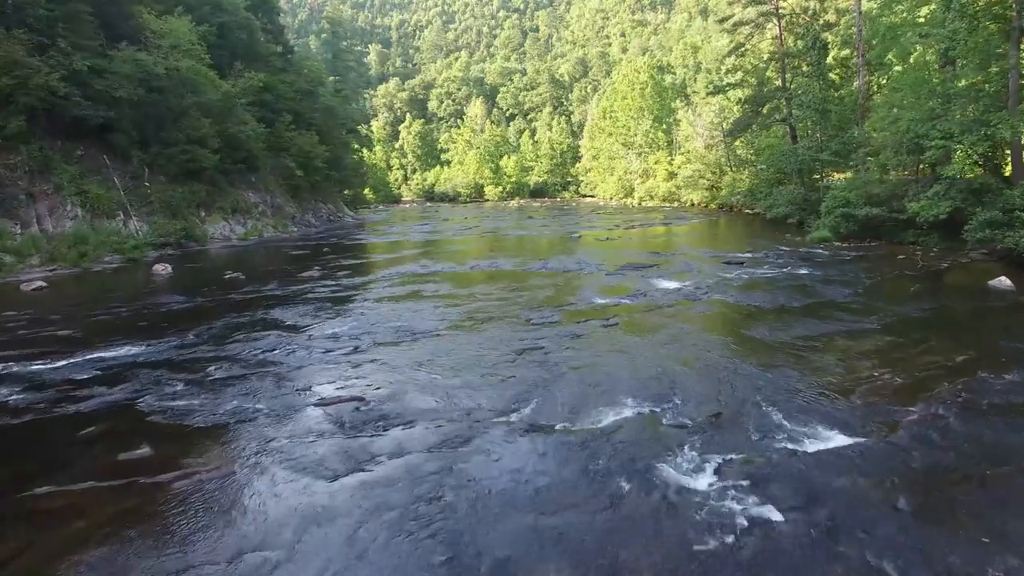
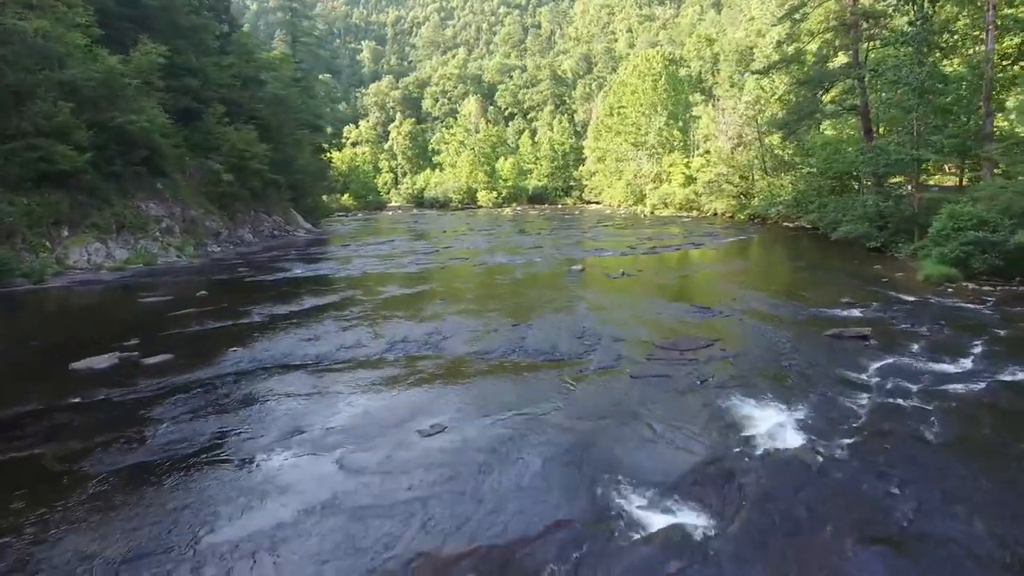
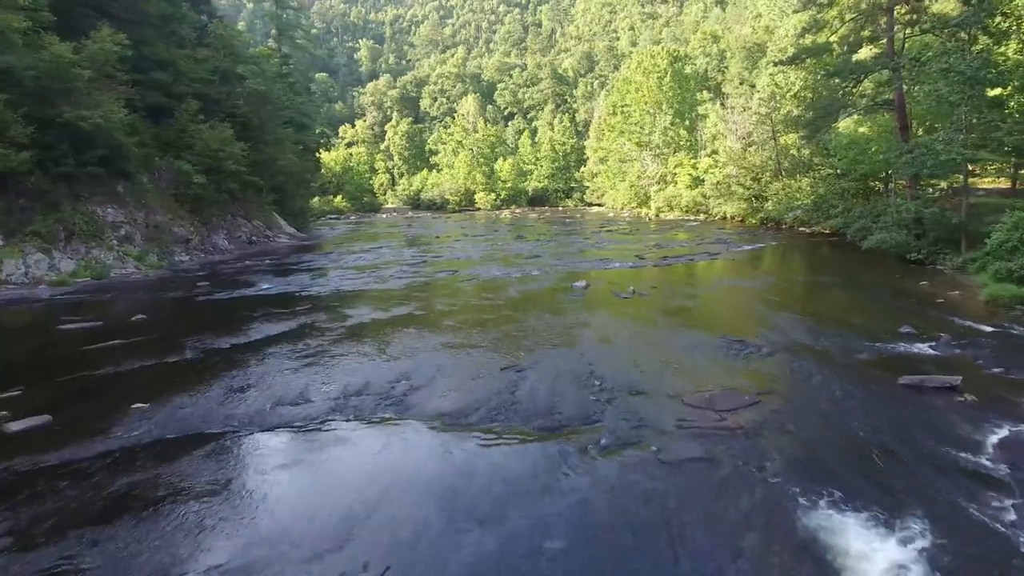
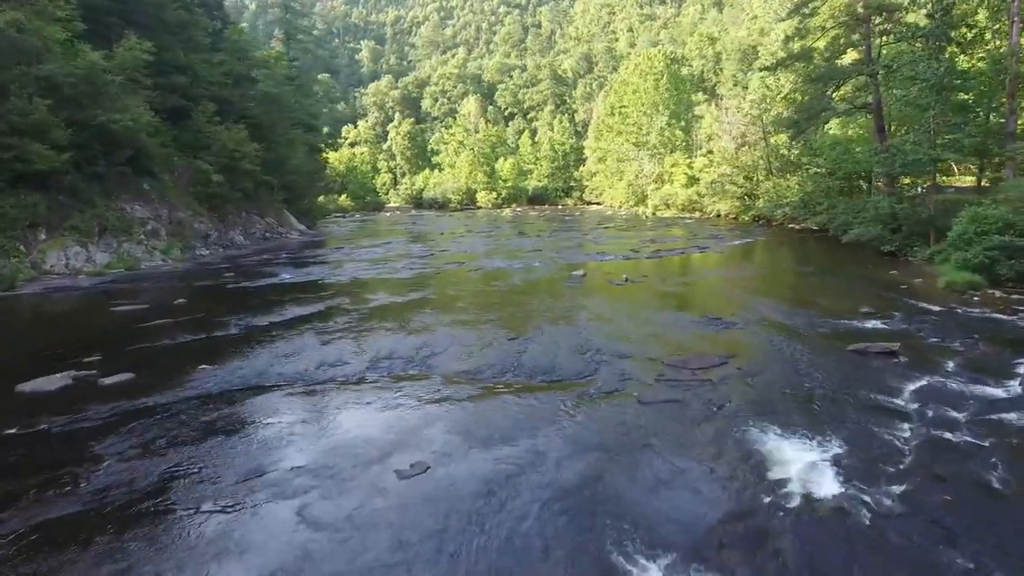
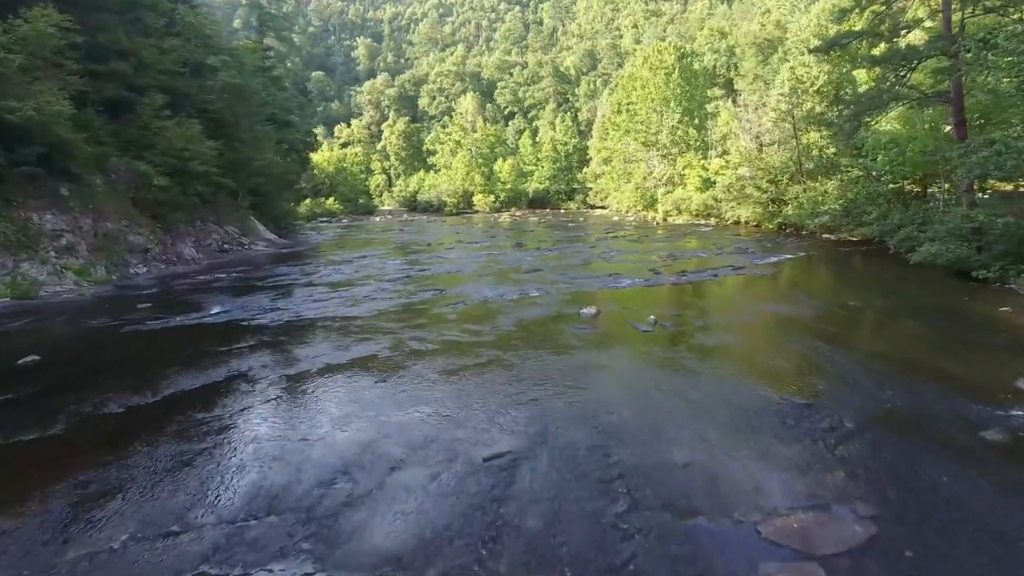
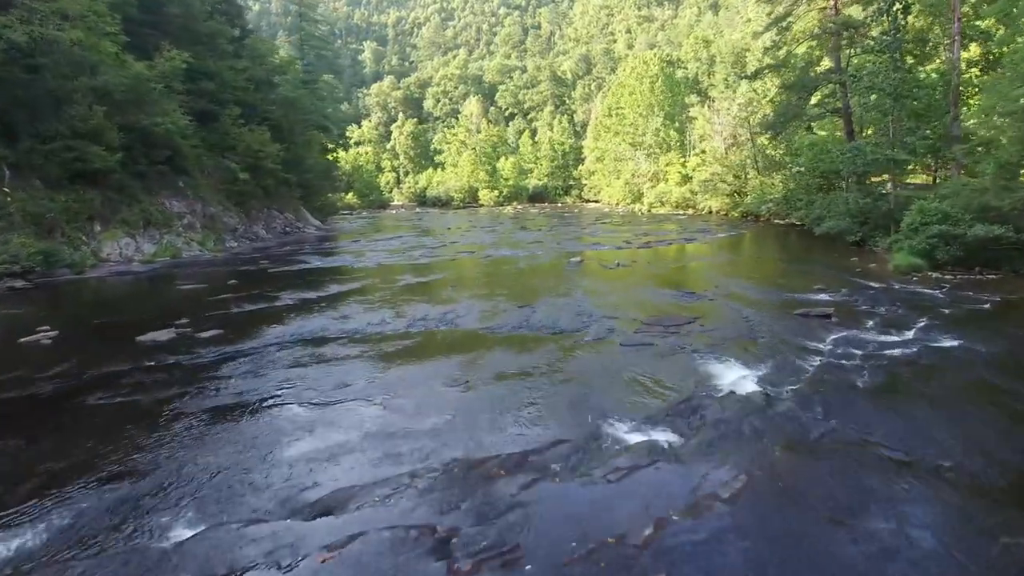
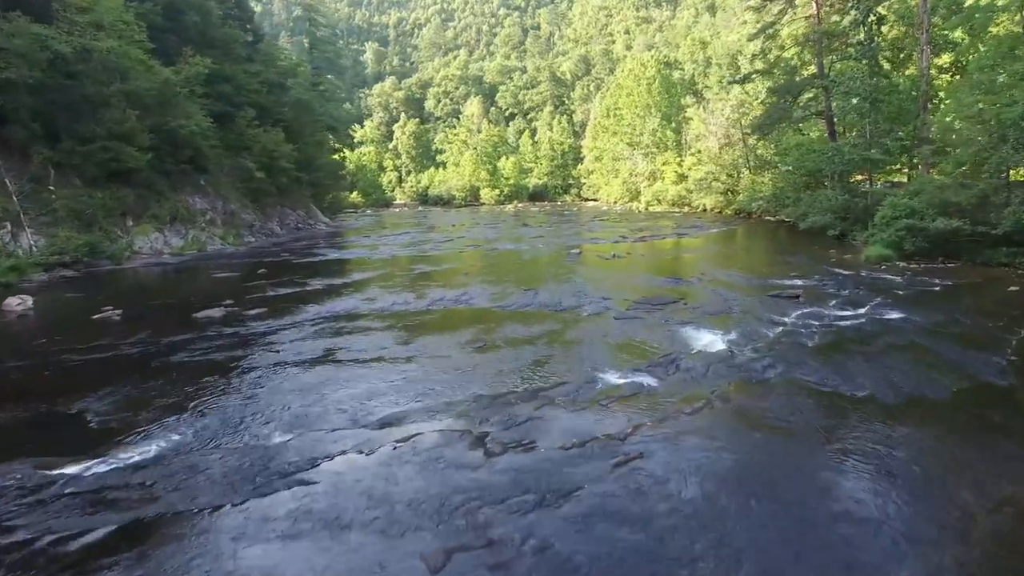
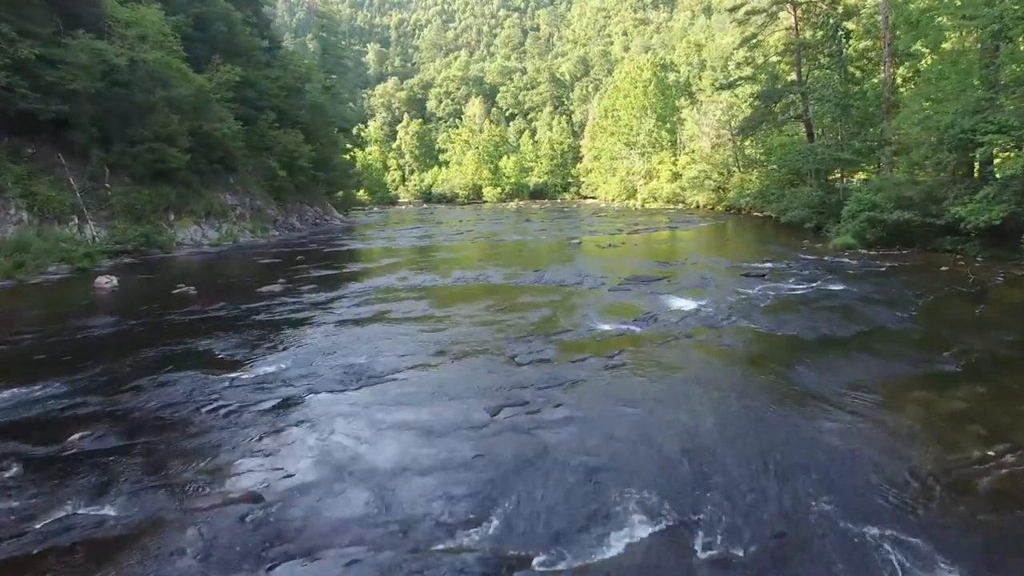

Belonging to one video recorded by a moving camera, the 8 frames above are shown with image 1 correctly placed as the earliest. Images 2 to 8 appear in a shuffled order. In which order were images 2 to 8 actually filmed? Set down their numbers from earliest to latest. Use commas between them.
8, 7, 6, 2, 4, 3, 5
